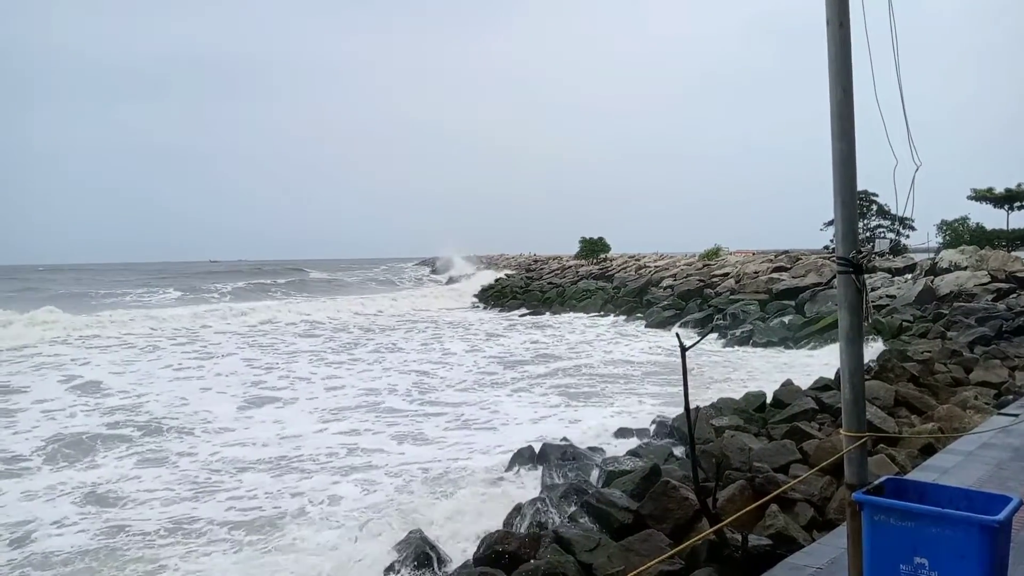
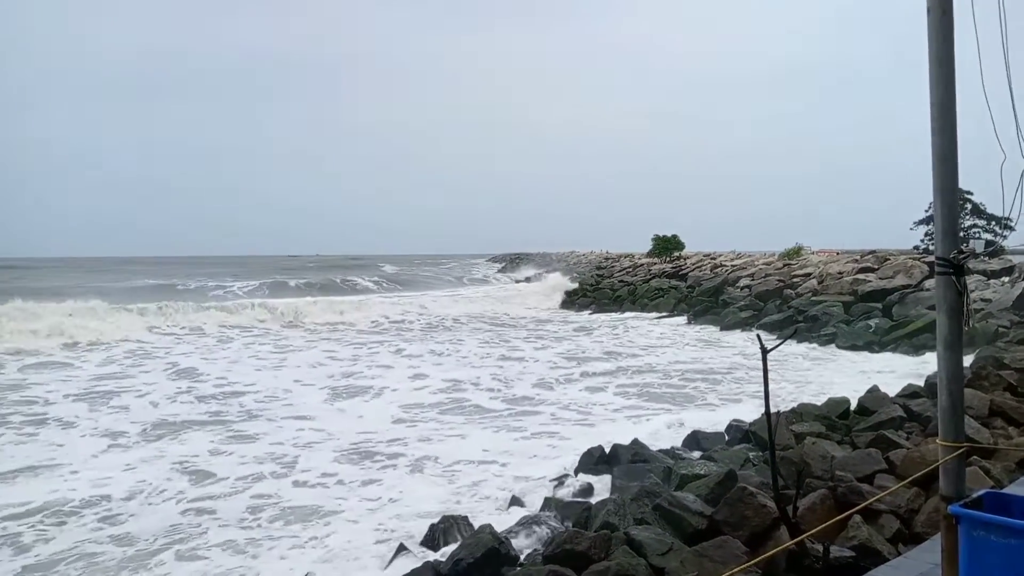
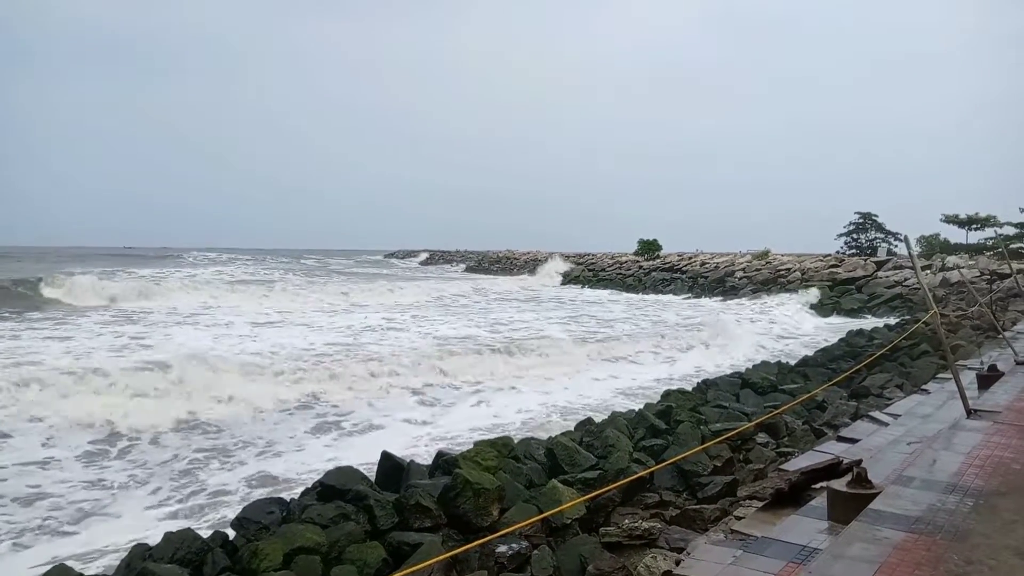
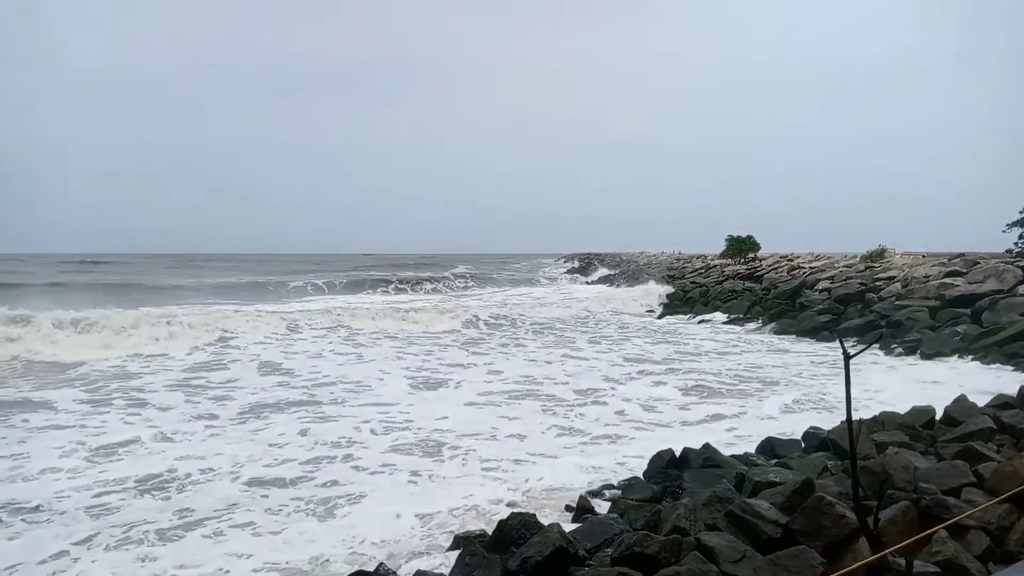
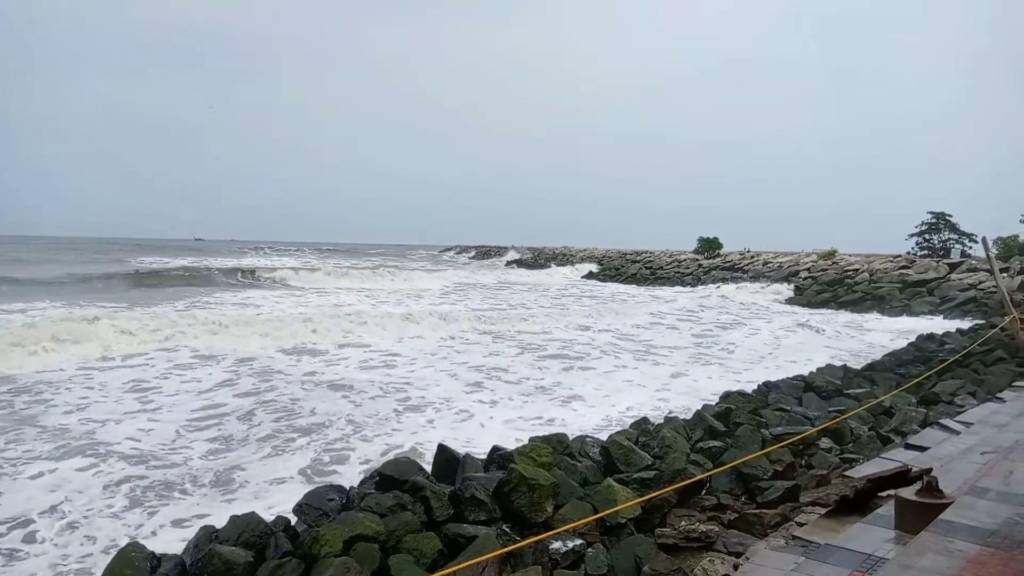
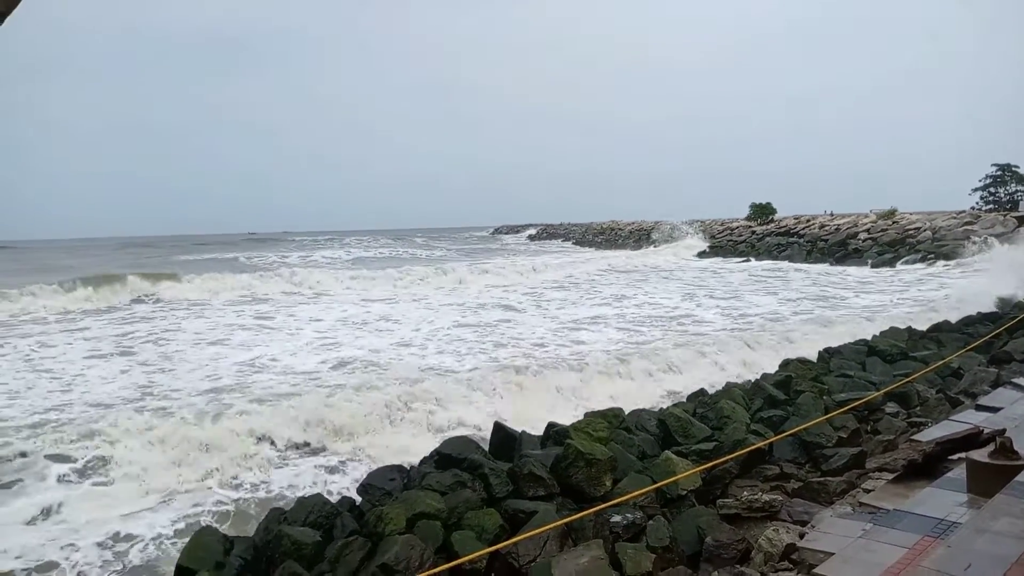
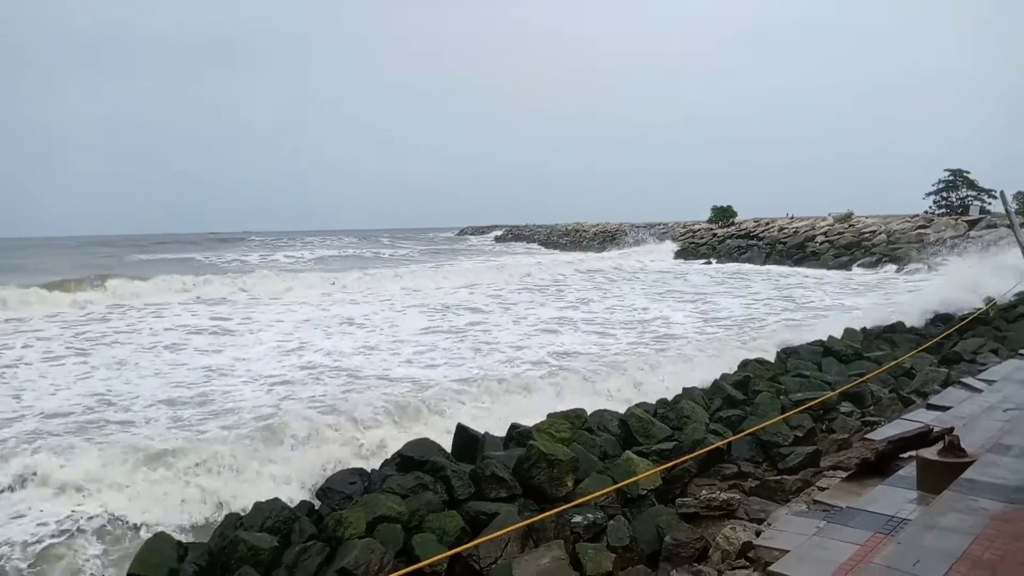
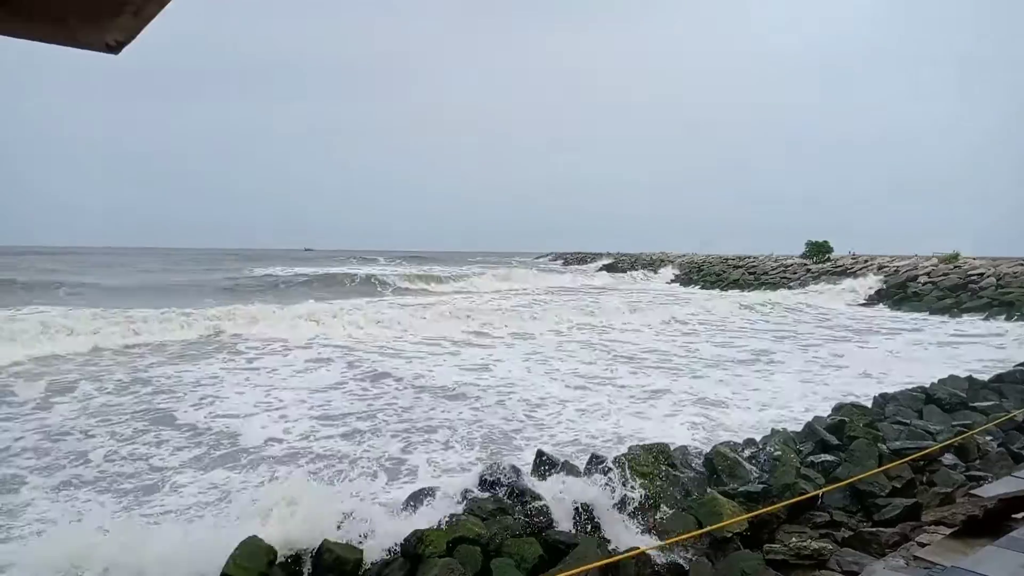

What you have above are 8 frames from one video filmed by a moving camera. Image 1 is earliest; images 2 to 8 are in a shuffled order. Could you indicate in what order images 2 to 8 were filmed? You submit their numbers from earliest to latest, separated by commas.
2, 4, 8, 5, 3, 6, 7
